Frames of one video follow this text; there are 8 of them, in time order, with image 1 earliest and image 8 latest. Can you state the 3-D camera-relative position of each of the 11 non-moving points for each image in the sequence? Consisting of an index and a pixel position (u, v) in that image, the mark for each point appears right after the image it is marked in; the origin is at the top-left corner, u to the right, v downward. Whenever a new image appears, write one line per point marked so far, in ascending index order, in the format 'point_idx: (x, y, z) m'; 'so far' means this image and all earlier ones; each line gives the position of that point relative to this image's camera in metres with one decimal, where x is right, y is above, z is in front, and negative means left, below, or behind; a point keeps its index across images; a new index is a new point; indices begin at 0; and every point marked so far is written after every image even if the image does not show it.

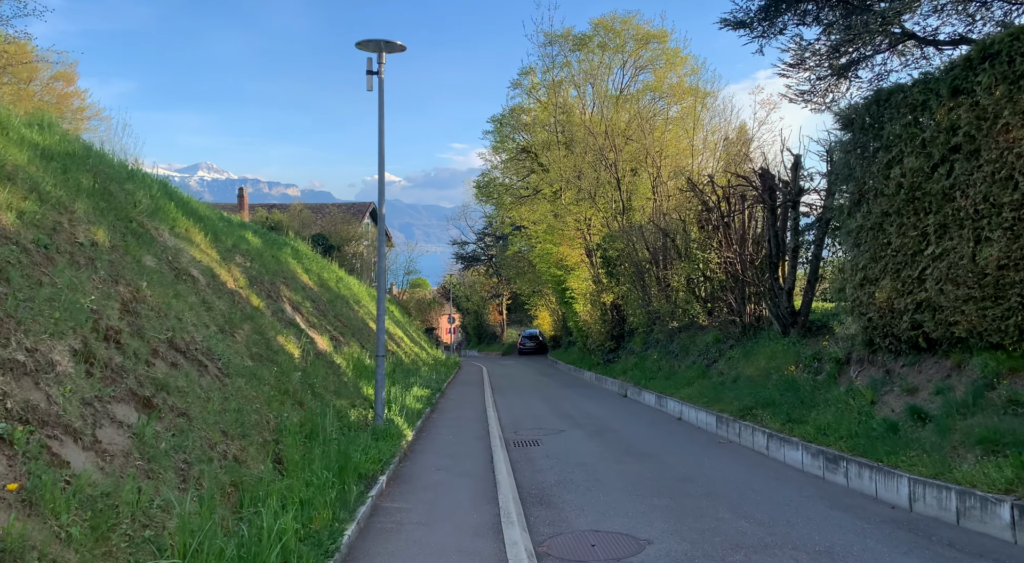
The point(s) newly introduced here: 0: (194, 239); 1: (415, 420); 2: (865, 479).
0: (-4.1, +0.5, +10.6) m
1: (-1.6, -2.2, +13.2) m
2: (+3.6, -2.0, +8.4) m
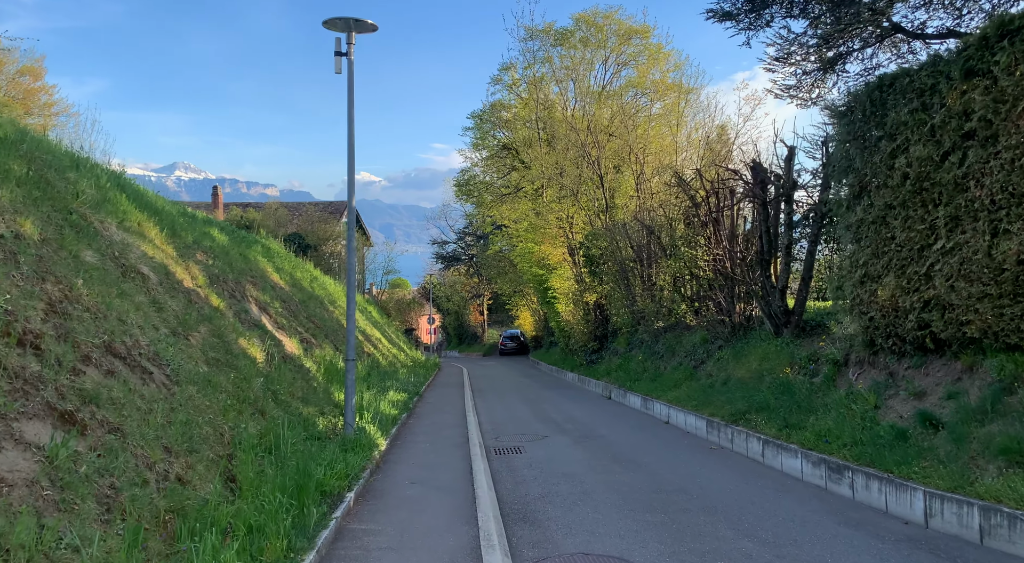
0: (-4.3, +0.6, +9.8) m
1: (-1.9, -2.2, +12.5) m
2: (+3.4, -2.0, +7.8) m
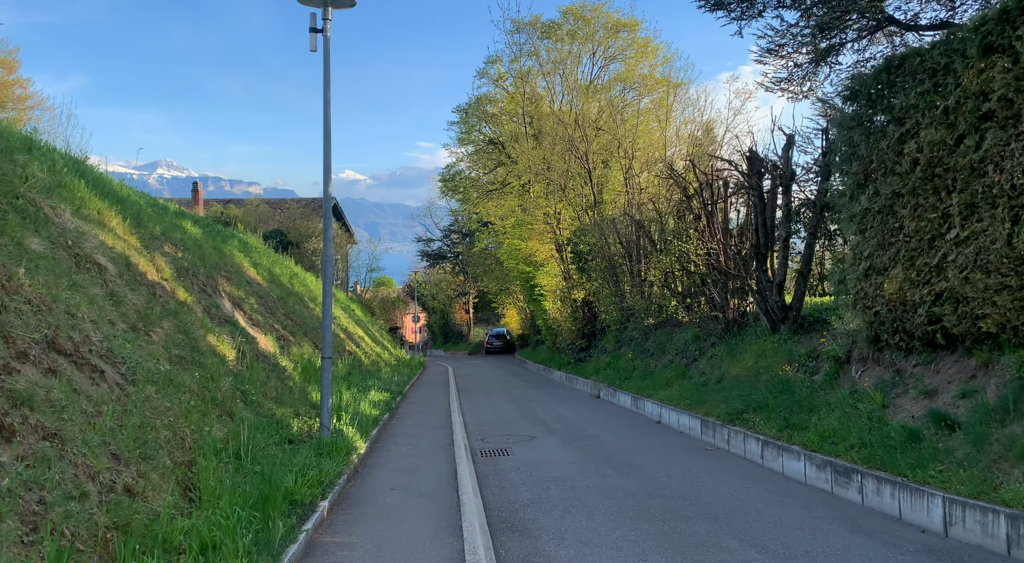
0: (-4.5, +0.6, +9.1) m
1: (-2.0, -2.1, +11.9) m
2: (+3.3, -1.9, +7.3) m
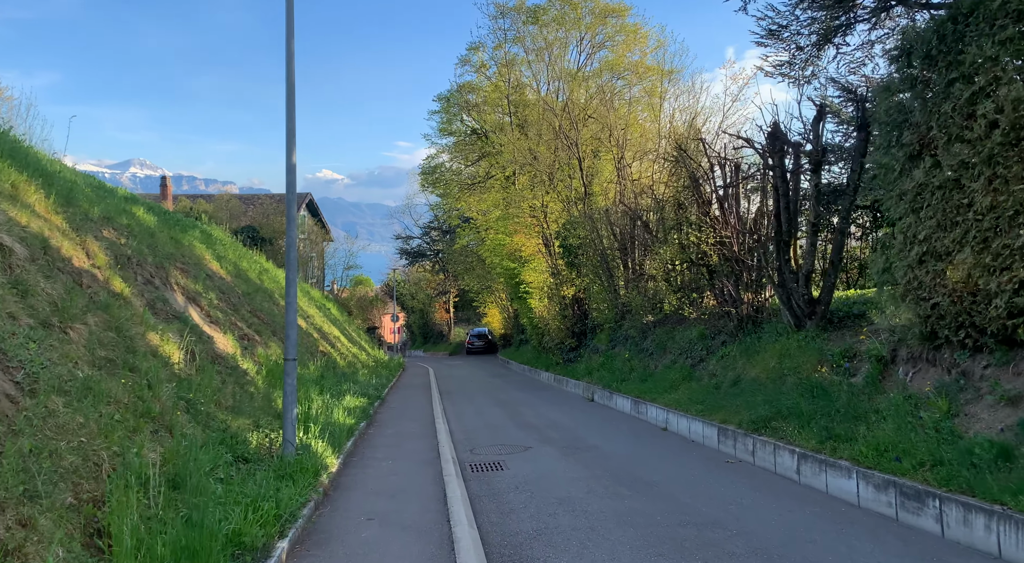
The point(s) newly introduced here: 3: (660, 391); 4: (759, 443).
0: (-4.5, +0.8, +7.6) m
1: (-2.1, -2.0, +10.4) m
2: (+3.3, -1.8, +5.9) m
3: (+2.6, -1.9, +14.7) m
4: (+2.8, -1.9, +9.6) m
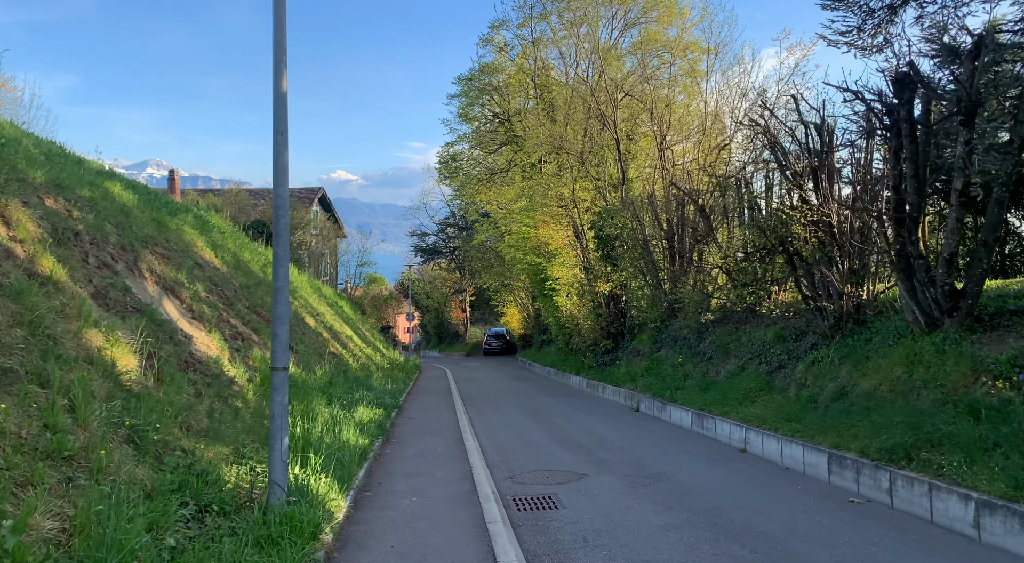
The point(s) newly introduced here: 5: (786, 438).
0: (-3.9, +0.9, +5.3) m
1: (-1.5, -1.8, +8.1) m
2: (+3.8, -1.6, +3.6) m
3: (+3.2, -1.8, +12.3) m
4: (+3.4, -1.7, +7.2) m
5: (+3.2, -1.8, +9.9) m
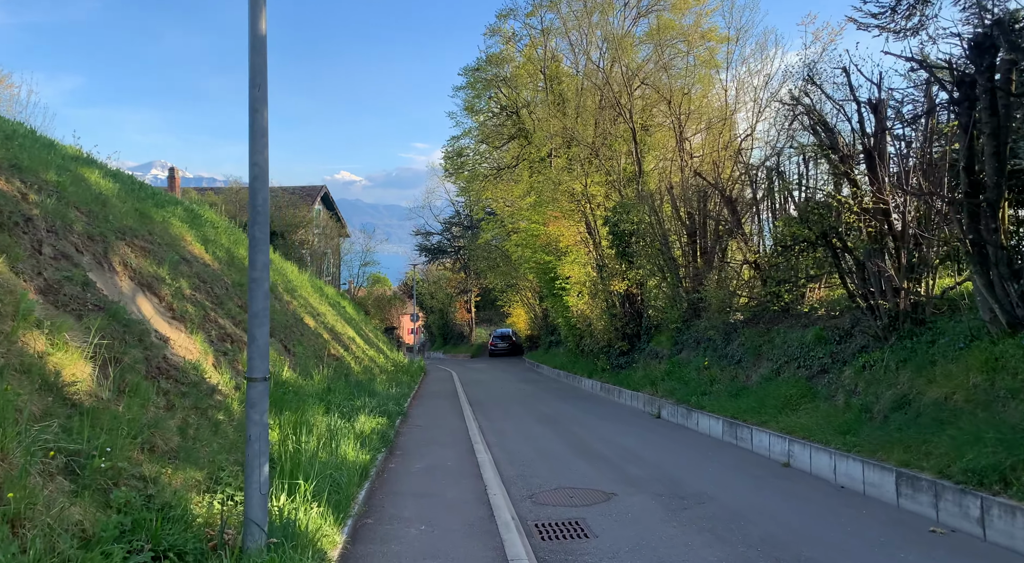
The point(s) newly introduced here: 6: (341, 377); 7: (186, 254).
0: (-3.7, +1.0, +4.3) m
1: (-1.4, -1.8, +7.0) m
2: (+4.0, -1.6, +2.5) m
3: (+3.5, -1.7, +11.2) m
4: (+3.6, -1.7, +6.1) m
5: (+3.4, -1.8, +8.8) m
6: (-2.9, -1.6, +14.2) m
7: (-4.8, +0.4, +12.1) m
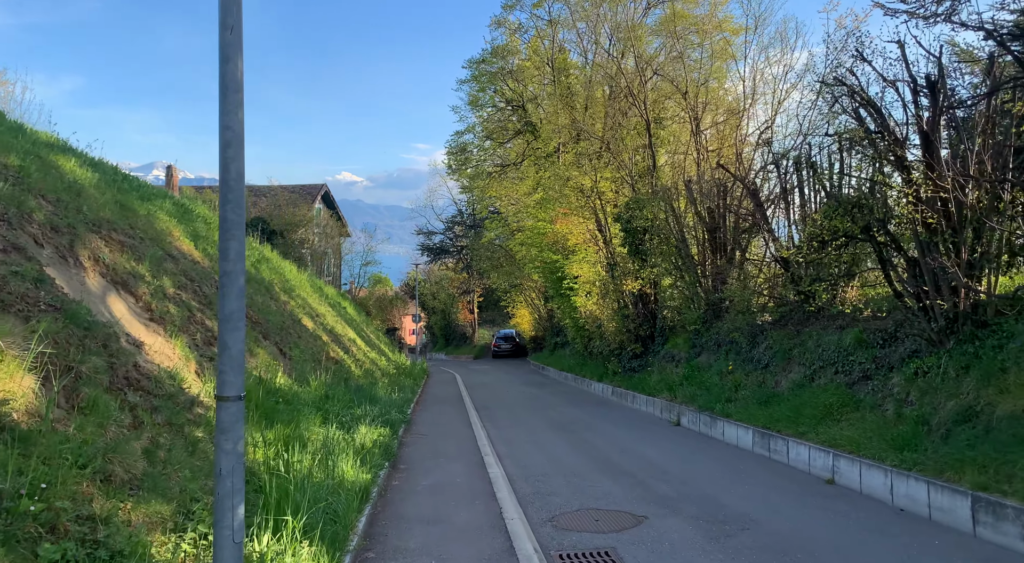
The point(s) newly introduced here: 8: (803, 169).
0: (-3.6, +1.0, +3.3) m
1: (-1.2, -1.8, +6.1) m
2: (+4.2, -1.5, +1.5) m
3: (+3.6, -1.7, +10.3) m
4: (+3.8, -1.6, +5.2) m
5: (+3.6, -1.8, +7.8) m
6: (-2.7, -1.6, +13.3) m
7: (-4.6, +0.4, +11.2) m
8: (+4.4, +1.7, +12.7) m
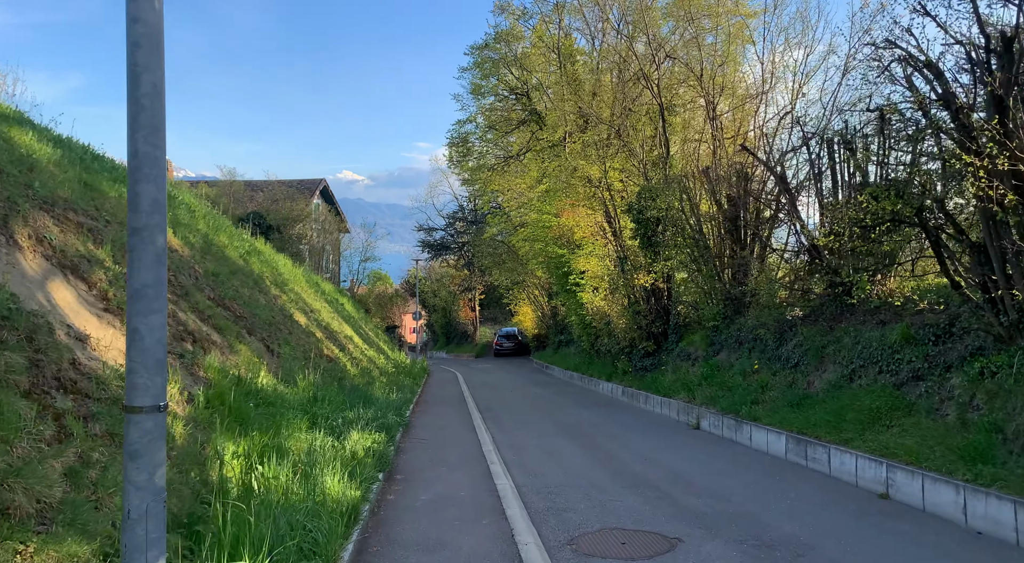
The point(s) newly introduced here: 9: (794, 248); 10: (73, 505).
0: (-3.5, +1.1, +2.2) m
1: (-1.1, -1.6, +5.0) m
2: (+4.3, -1.4, +0.4) m
3: (+3.7, -1.6, +9.2) m
4: (+3.9, -1.5, +4.1) m
5: (+3.7, -1.6, +6.7) m
6: (-2.6, -1.5, +12.2) m
7: (-4.5, +0.6, +10.1) m
8: (+4.6, +1.9, +11.6) m
9: (+4.1, +0.5, +13.1) m
10: (-2.0, -1.0, +3.7) m
